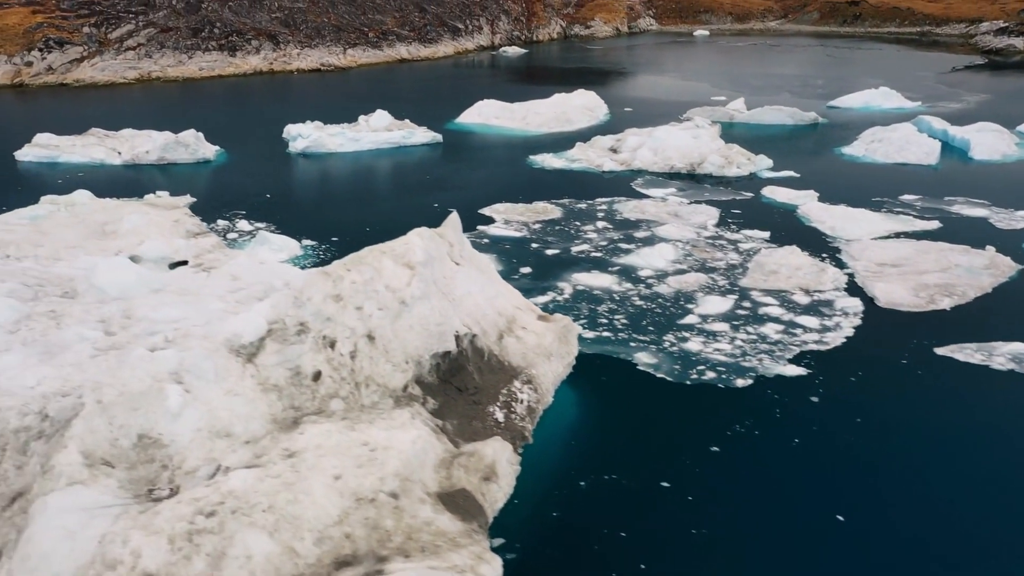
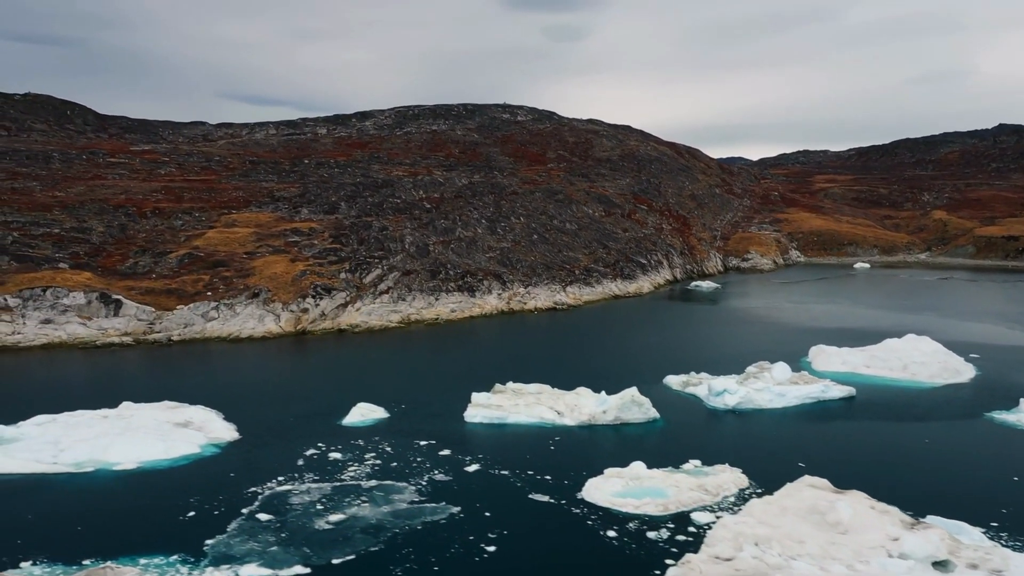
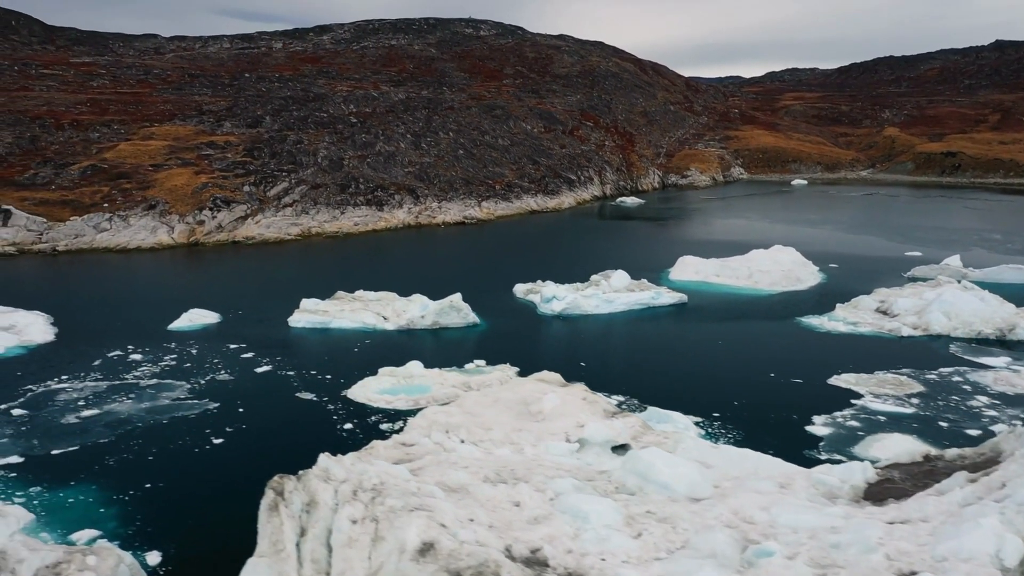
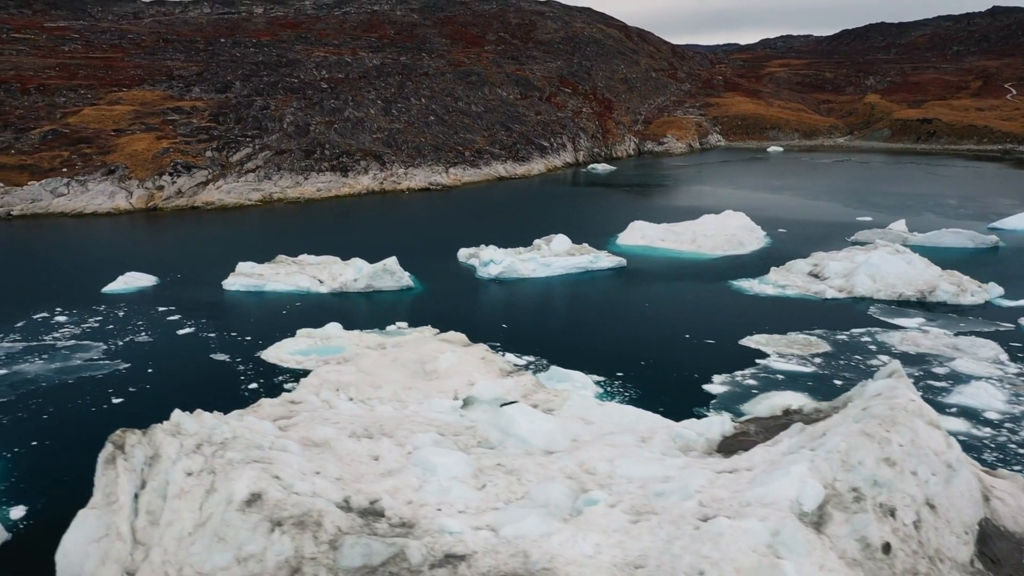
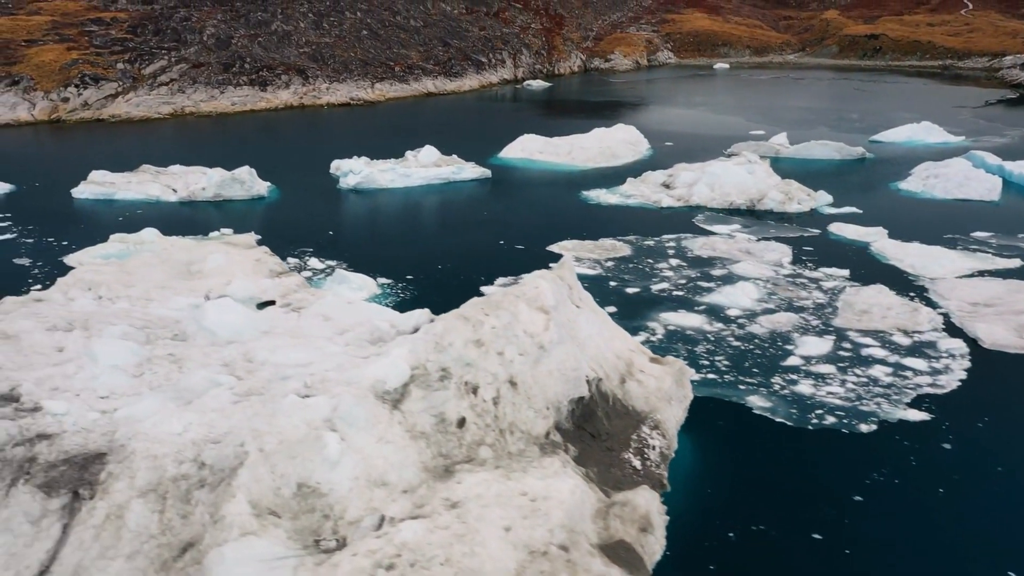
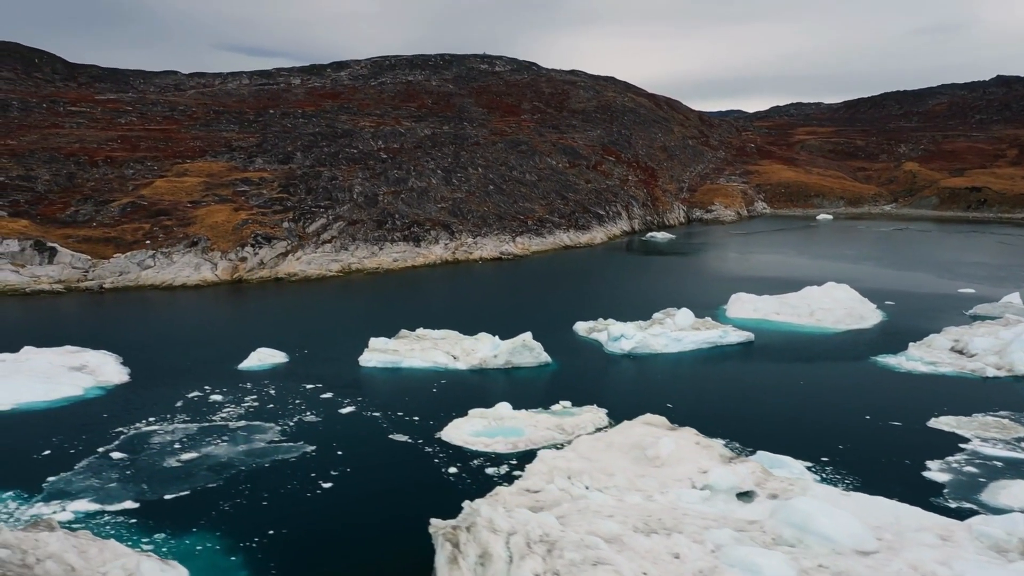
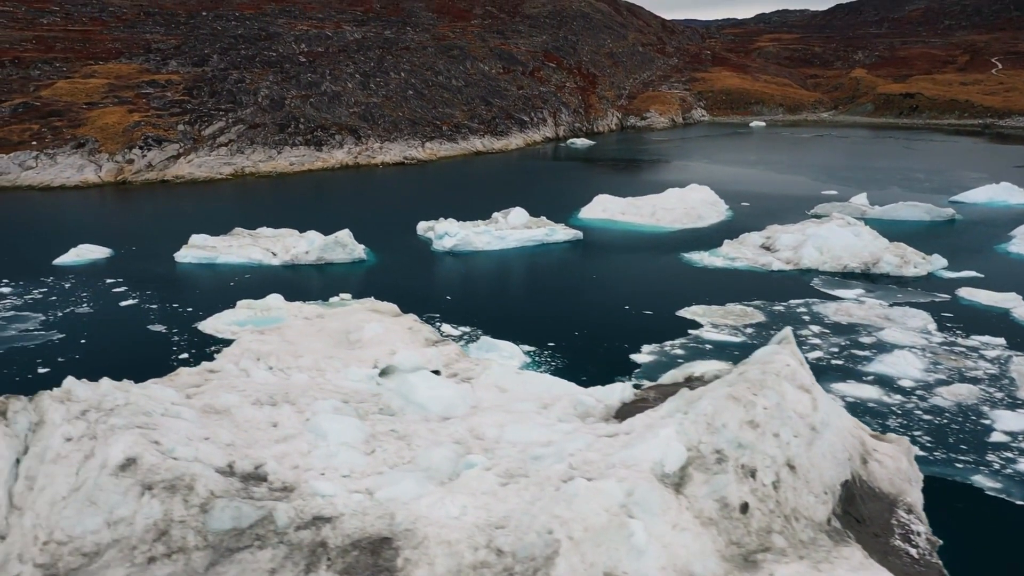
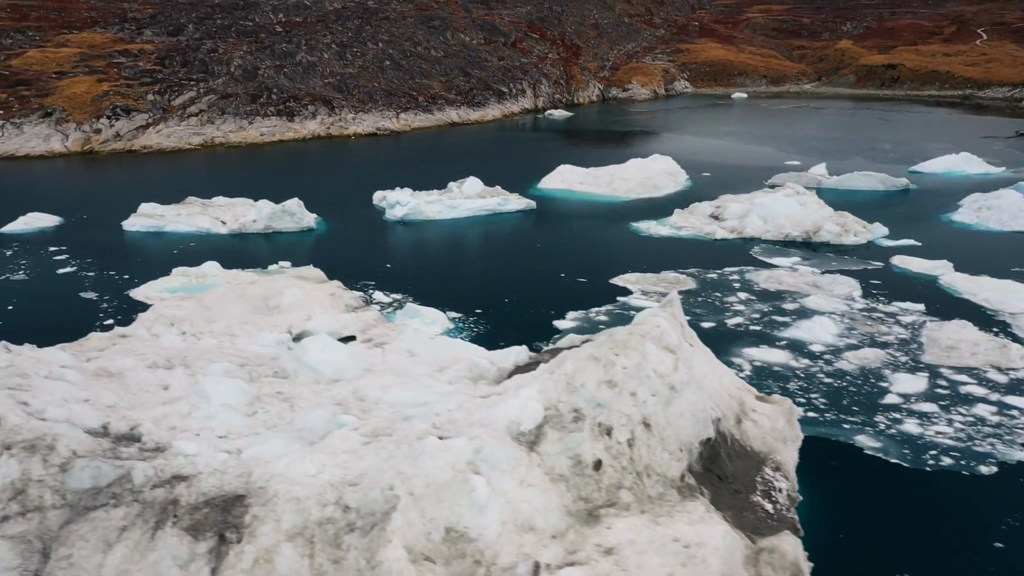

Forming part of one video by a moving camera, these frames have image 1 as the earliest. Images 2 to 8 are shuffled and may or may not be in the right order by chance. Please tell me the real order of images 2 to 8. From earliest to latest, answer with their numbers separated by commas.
5, 8, 7, 4, 3, 6, 2
